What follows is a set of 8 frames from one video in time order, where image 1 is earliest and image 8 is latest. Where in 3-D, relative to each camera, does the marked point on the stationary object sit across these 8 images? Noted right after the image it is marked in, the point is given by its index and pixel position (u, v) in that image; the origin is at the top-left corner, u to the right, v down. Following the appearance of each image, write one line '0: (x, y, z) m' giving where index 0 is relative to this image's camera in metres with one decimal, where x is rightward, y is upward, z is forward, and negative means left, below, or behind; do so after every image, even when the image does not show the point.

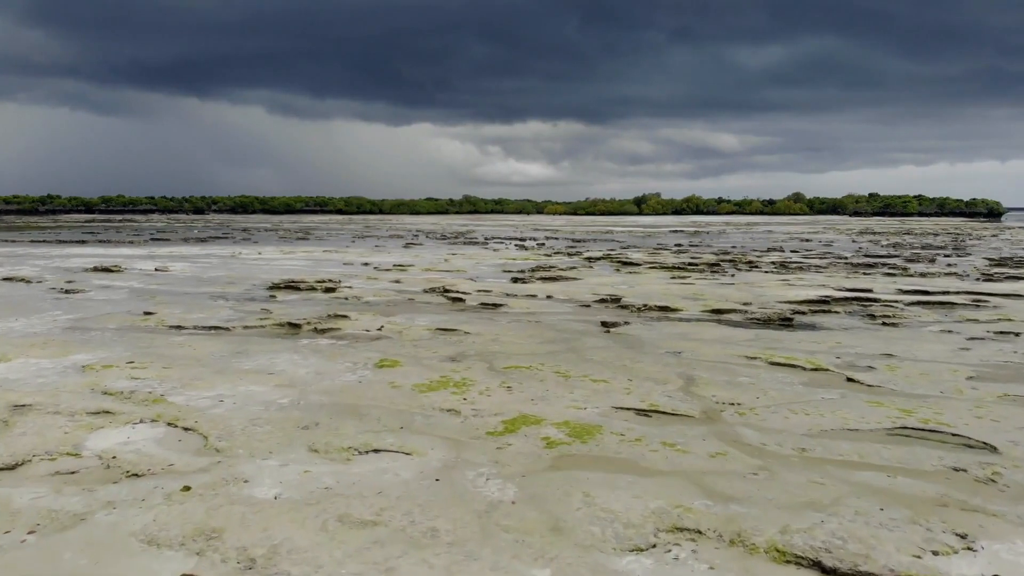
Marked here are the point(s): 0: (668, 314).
0: (+3.2, -0.5, +18.6) m
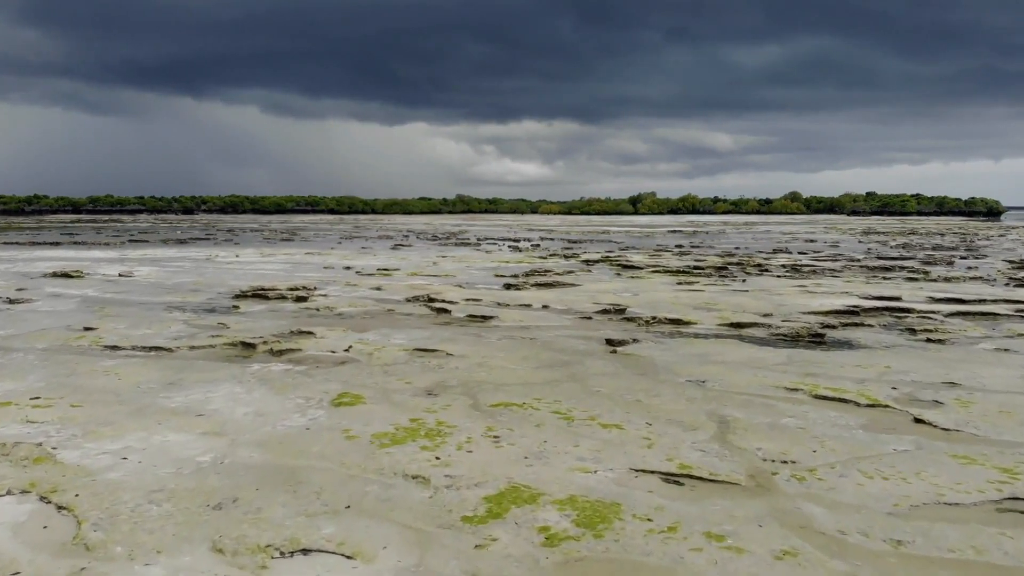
0: (+3.1, -0.7, +16.3) m
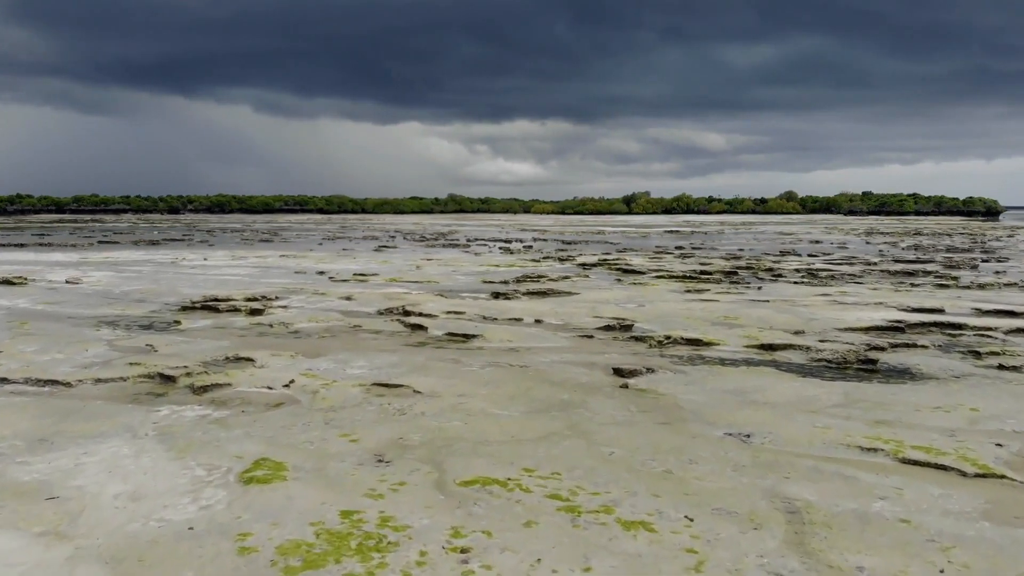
0: (+2.9, -1.0, +13.6) m
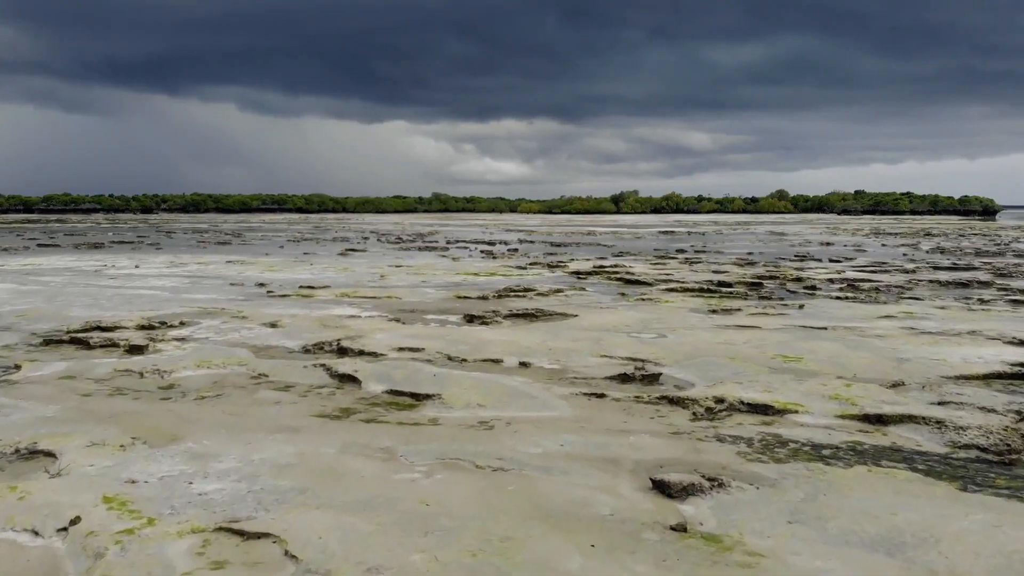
0: (+2.6, -1.4, +8.8) m
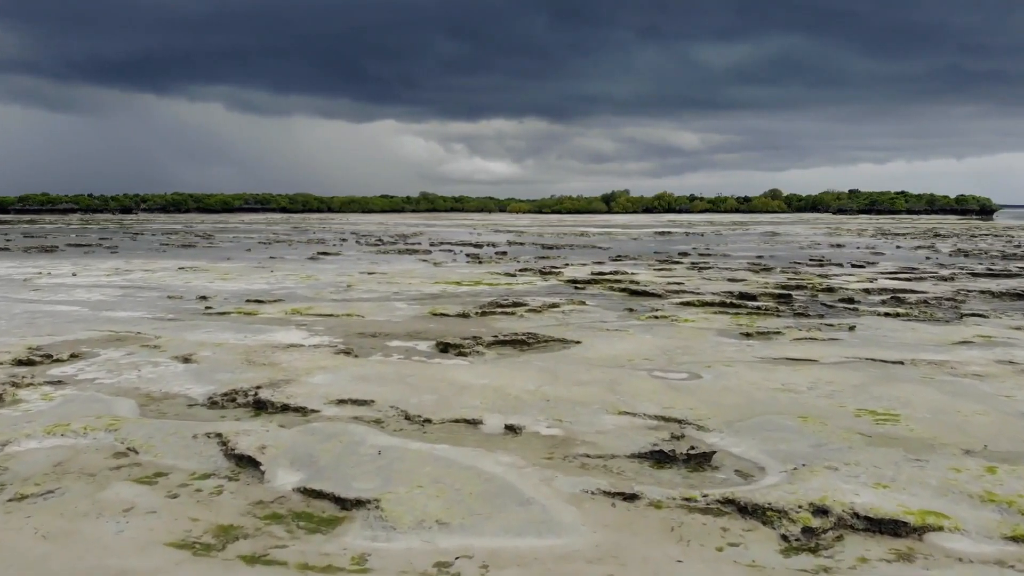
0: (+2.5, -1.7, +5.4) m
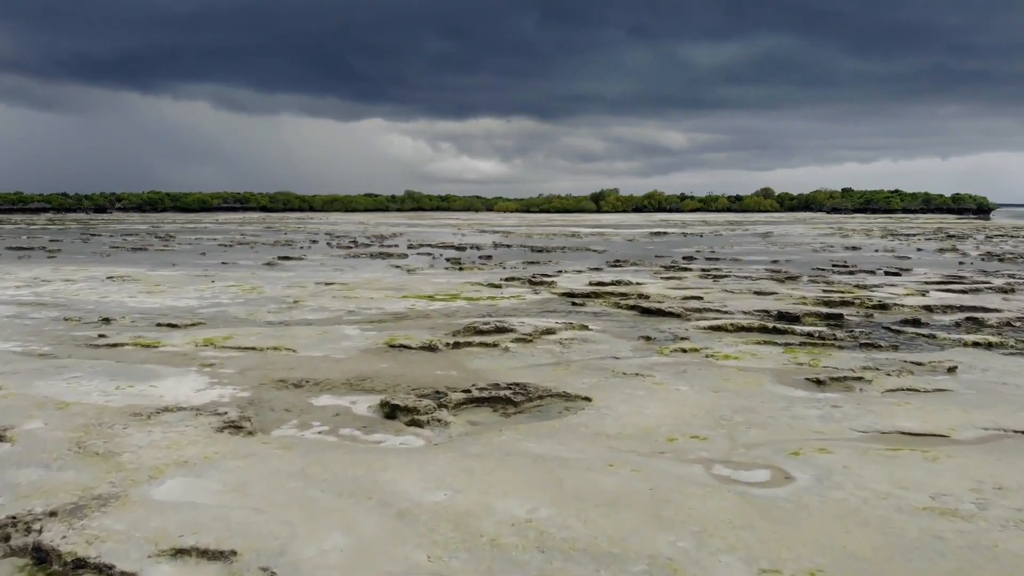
0: (+2.3, -2.0, +1.5) m
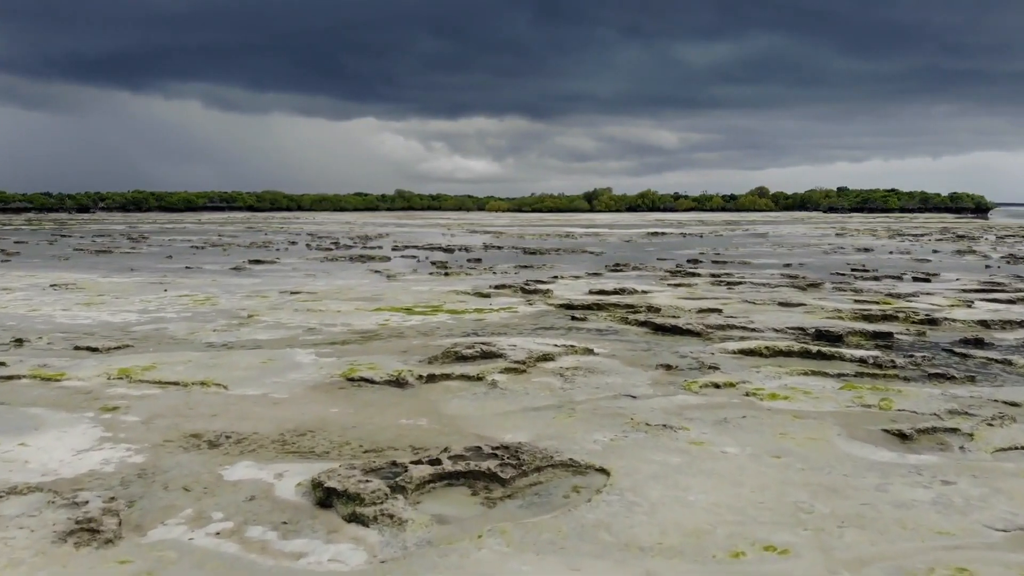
0: (+2.3, -2.2, -1.0) m
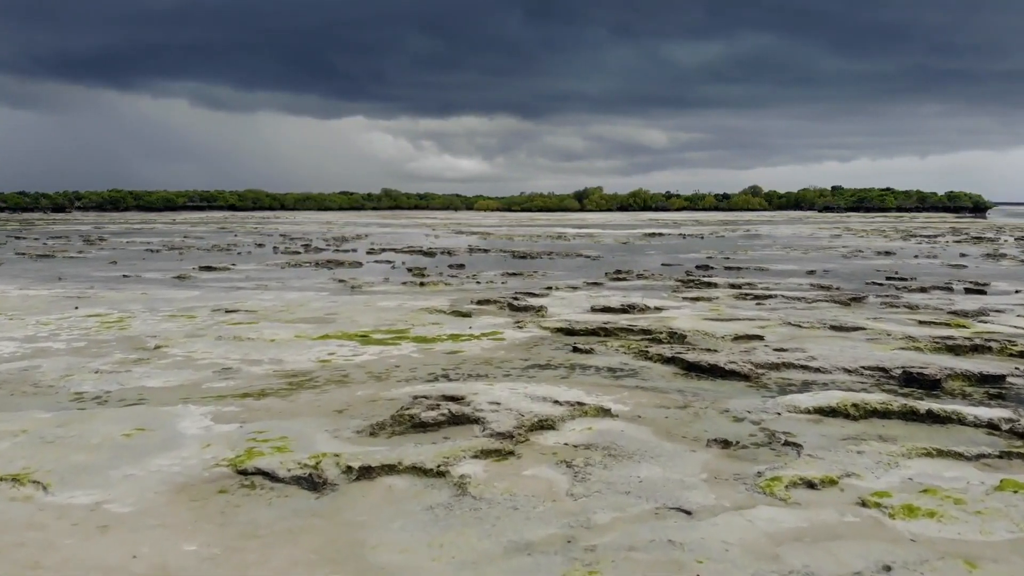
0: (+2.3, -2.5, -4.4) m
